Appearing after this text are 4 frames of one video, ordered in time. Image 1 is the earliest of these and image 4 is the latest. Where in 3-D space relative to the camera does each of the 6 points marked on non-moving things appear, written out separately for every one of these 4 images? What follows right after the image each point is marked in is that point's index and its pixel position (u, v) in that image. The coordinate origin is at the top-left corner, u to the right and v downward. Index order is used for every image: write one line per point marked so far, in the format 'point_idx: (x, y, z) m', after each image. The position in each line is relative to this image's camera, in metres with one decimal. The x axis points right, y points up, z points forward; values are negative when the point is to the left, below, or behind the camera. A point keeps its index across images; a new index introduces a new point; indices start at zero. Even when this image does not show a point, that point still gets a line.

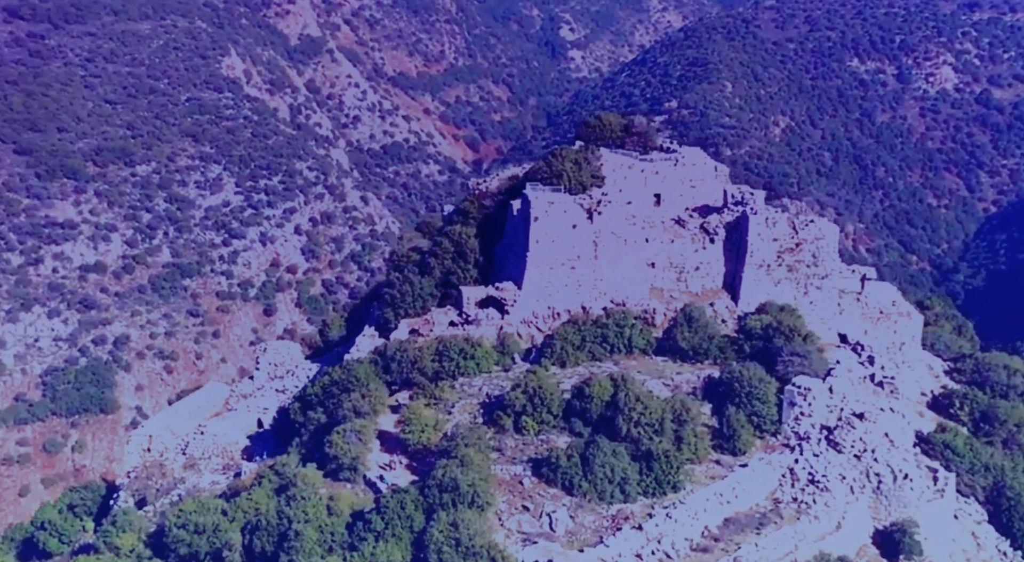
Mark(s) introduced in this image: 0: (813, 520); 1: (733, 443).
0: (+5.1, -3.8, +15.3) m
1: (+3.9, -2.7, +15.9) m
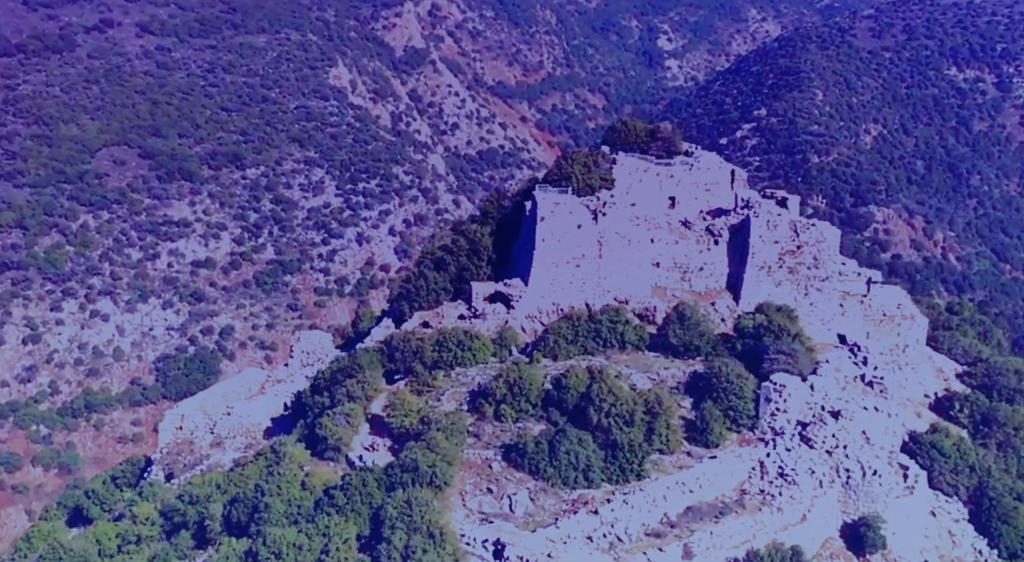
0: (+4.5, -3.9, +15.4) m
1: (+3.5, -2.8, +16.3) m
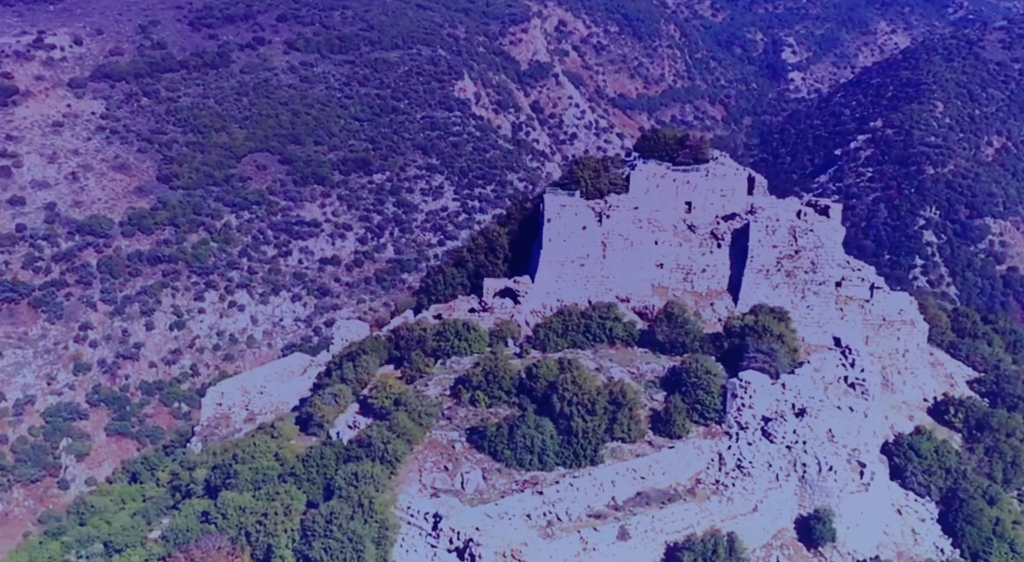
0: (+3.7, -3.9, +16.1) m
1: (+2.9, -2.7, +17.1) m
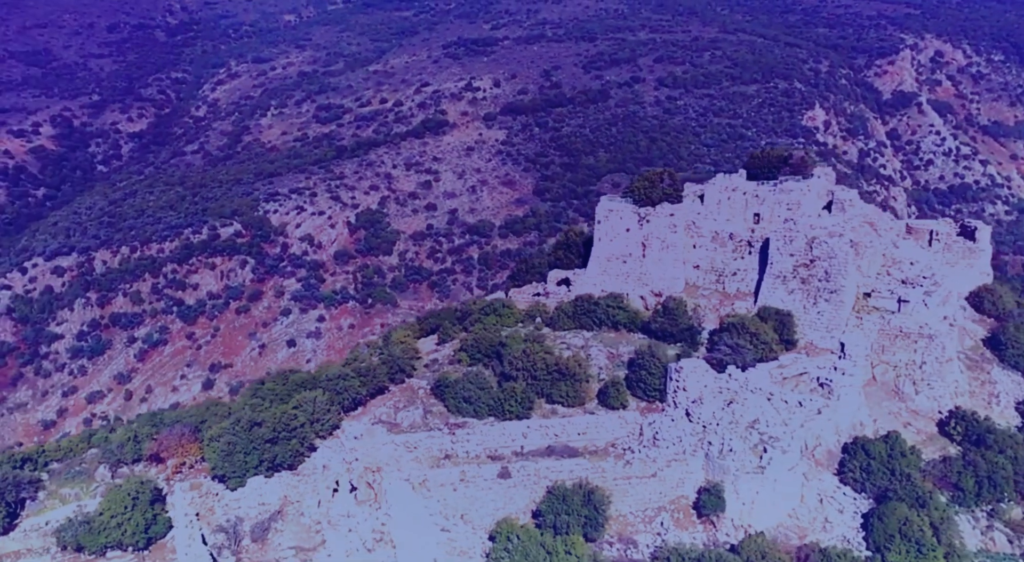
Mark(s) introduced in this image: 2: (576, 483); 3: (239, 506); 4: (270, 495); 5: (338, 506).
0: (+2.1, -3.6, +19.1) m
1: (+2.1, -2.5, +20.5) m
2: (+1.5, -4.0, +18.8) m
3: (-5.3, -4.4, +18.7) m
4: (-4.7, -4.2, +18.8) m
5: (-3.3, -4.3, +18.2) m
